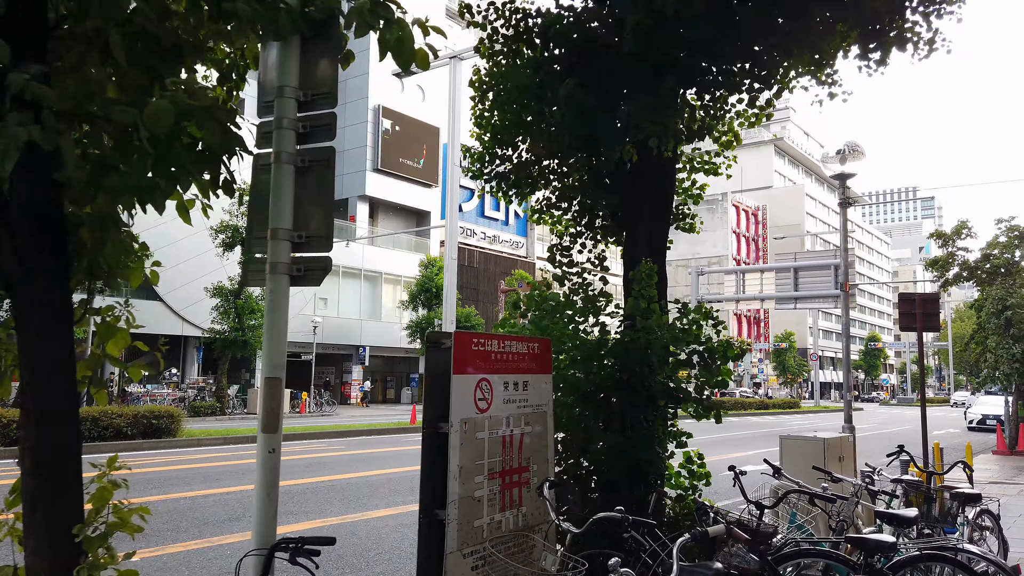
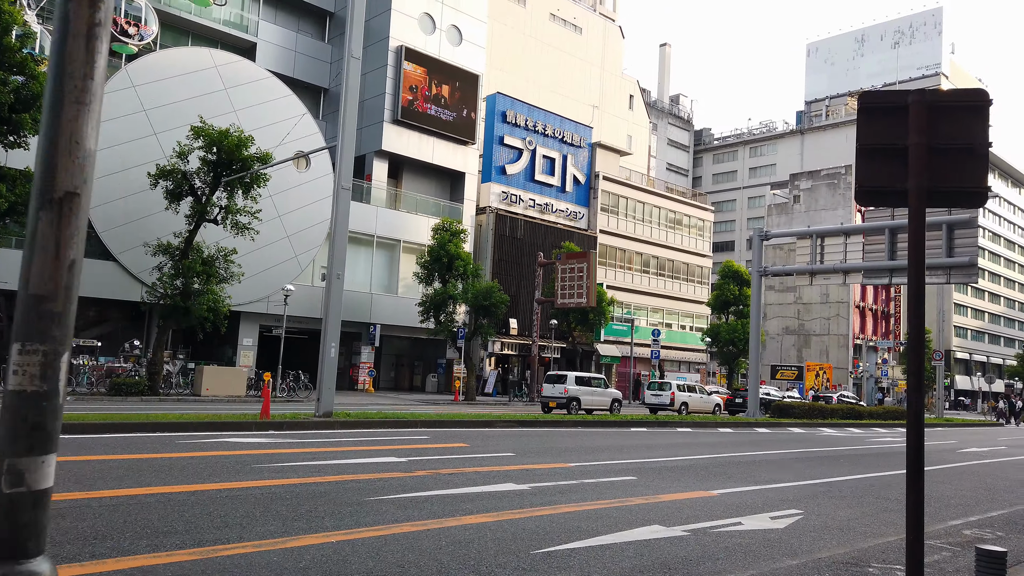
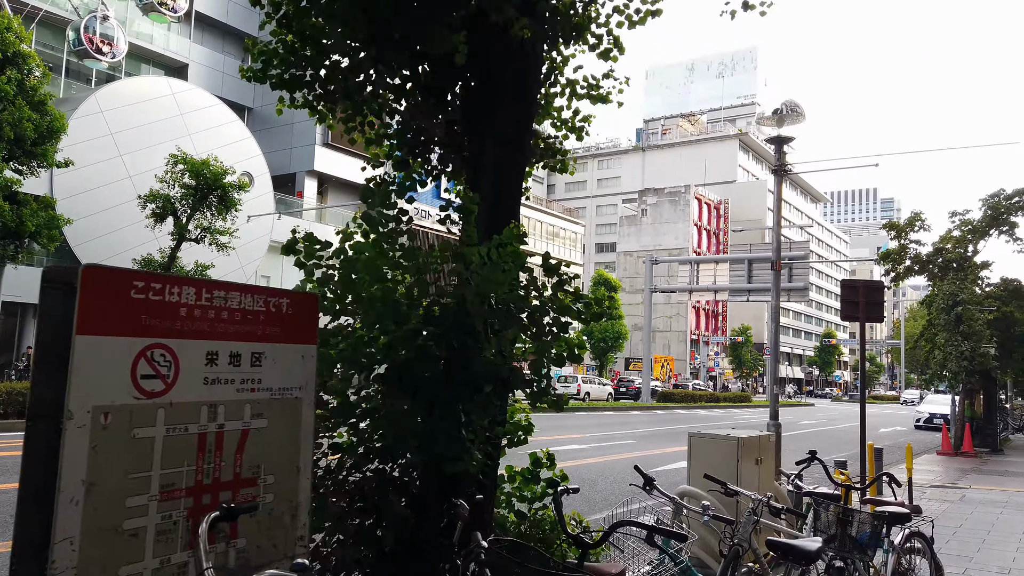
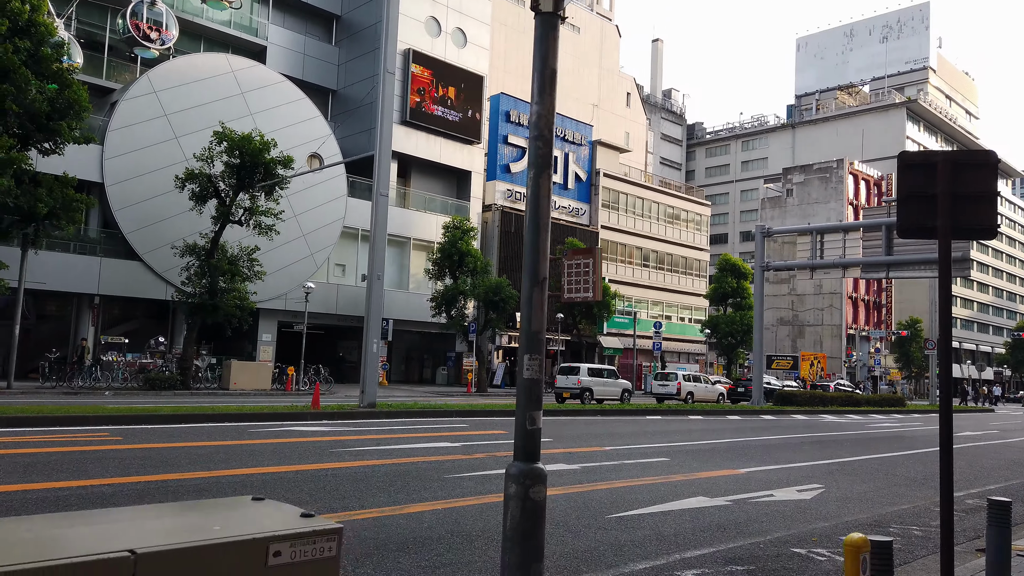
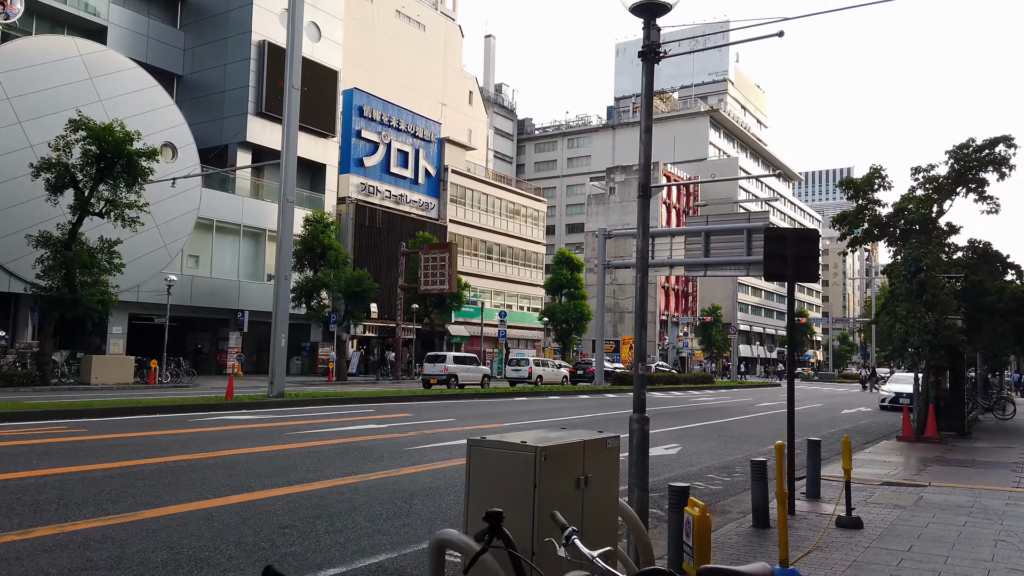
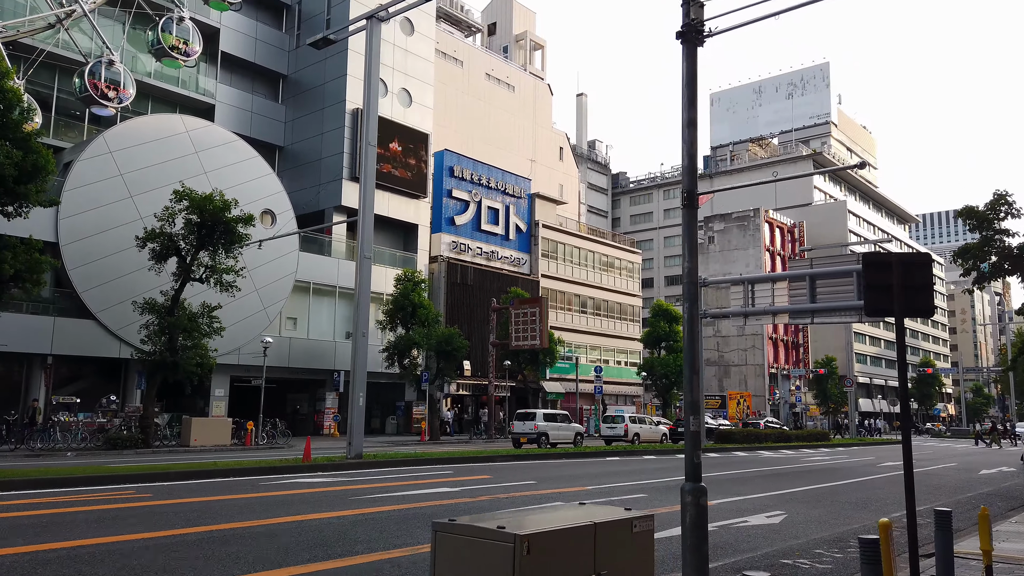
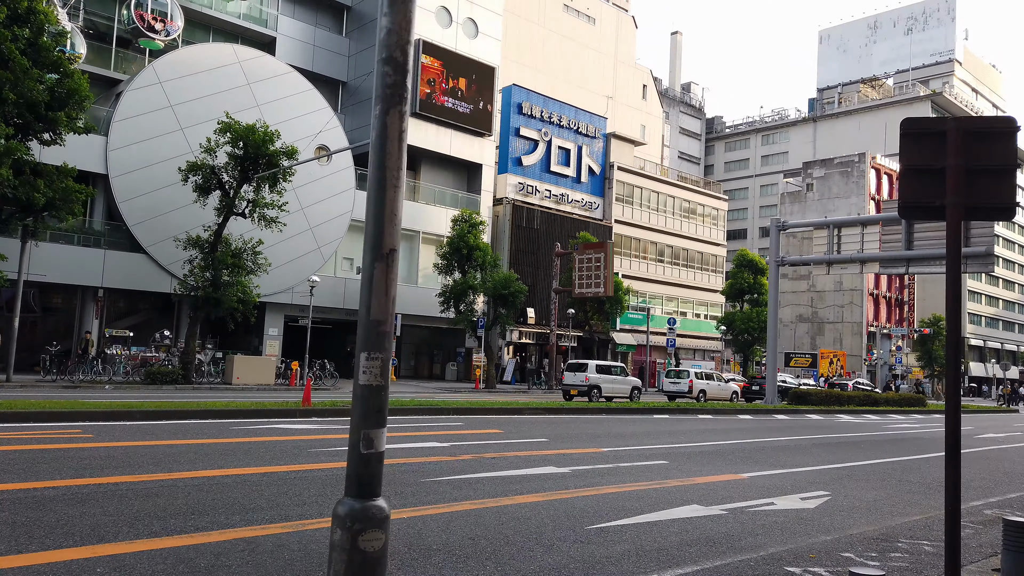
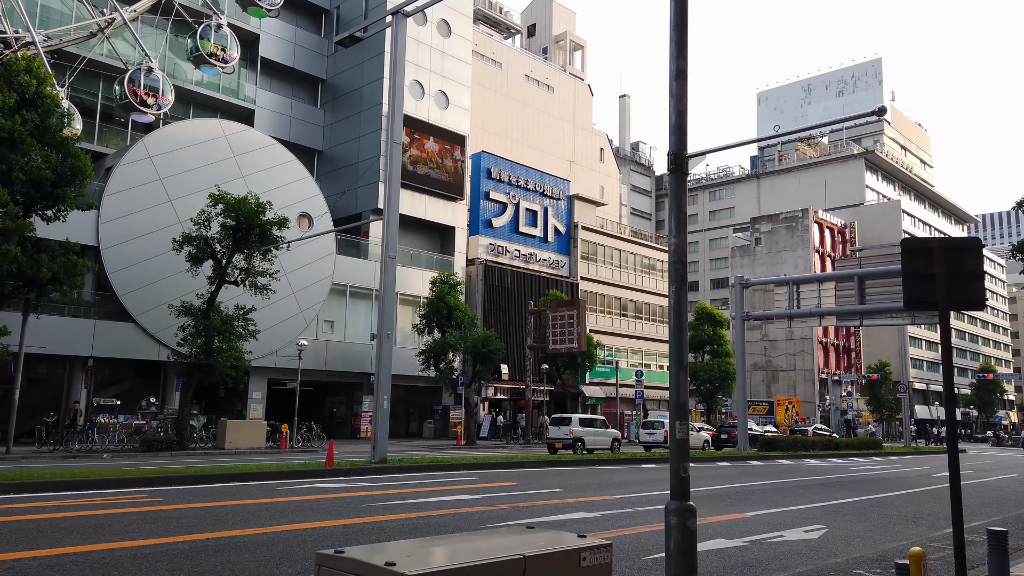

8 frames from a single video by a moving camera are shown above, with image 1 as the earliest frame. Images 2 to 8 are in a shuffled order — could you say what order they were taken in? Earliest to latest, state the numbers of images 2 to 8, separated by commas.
3, 5, 6, 8, 4, 7, 2
